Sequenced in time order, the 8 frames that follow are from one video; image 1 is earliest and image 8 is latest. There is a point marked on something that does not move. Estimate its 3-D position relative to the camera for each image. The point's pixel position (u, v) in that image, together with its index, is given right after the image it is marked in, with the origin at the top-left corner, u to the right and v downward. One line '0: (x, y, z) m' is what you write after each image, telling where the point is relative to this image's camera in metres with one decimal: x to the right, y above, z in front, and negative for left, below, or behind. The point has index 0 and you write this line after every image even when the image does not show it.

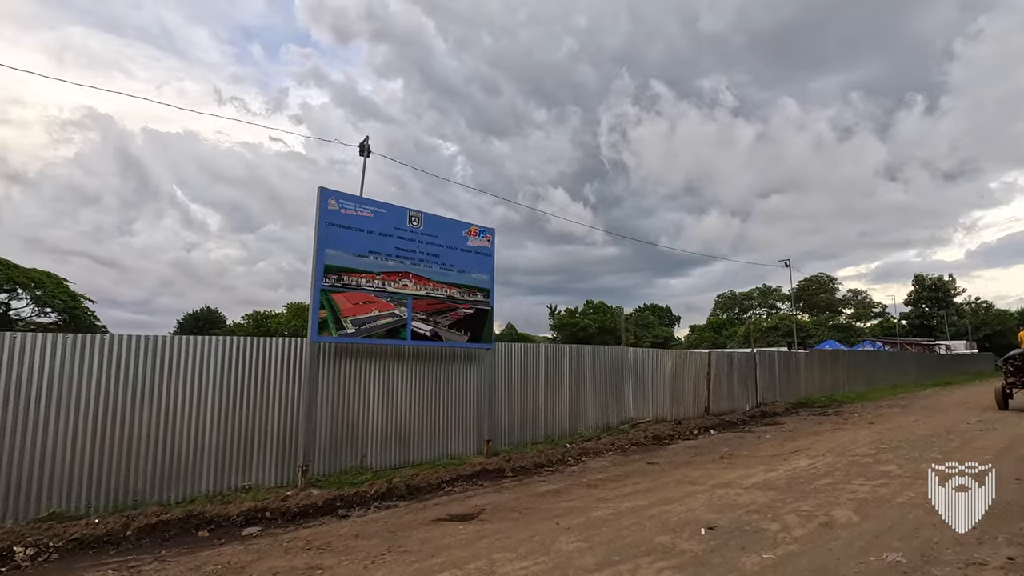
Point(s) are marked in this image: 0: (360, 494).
0: (-2.2, -3.0, +8.6) m
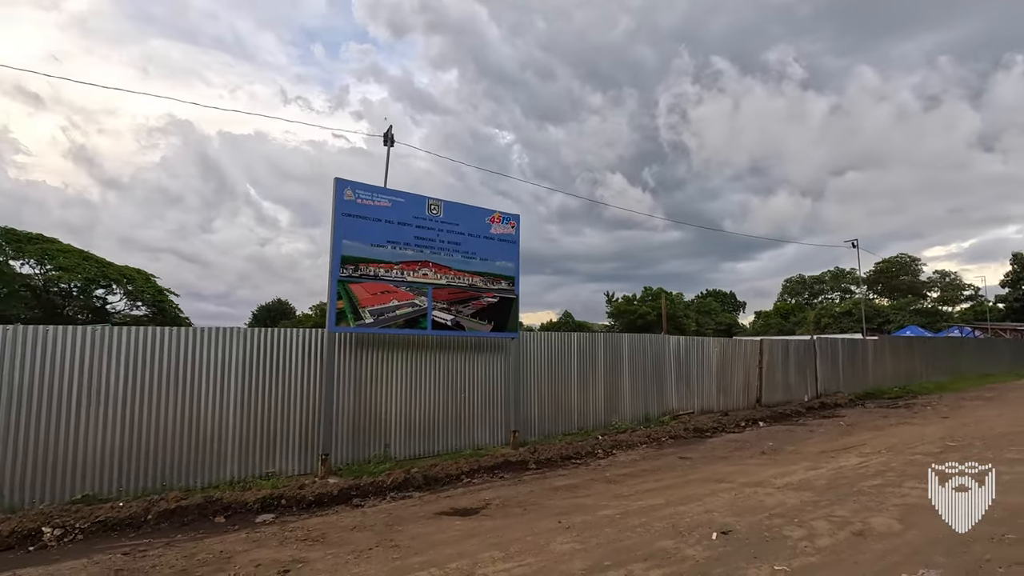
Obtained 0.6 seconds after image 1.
0: (-2.0, -2.9, +8.6) m
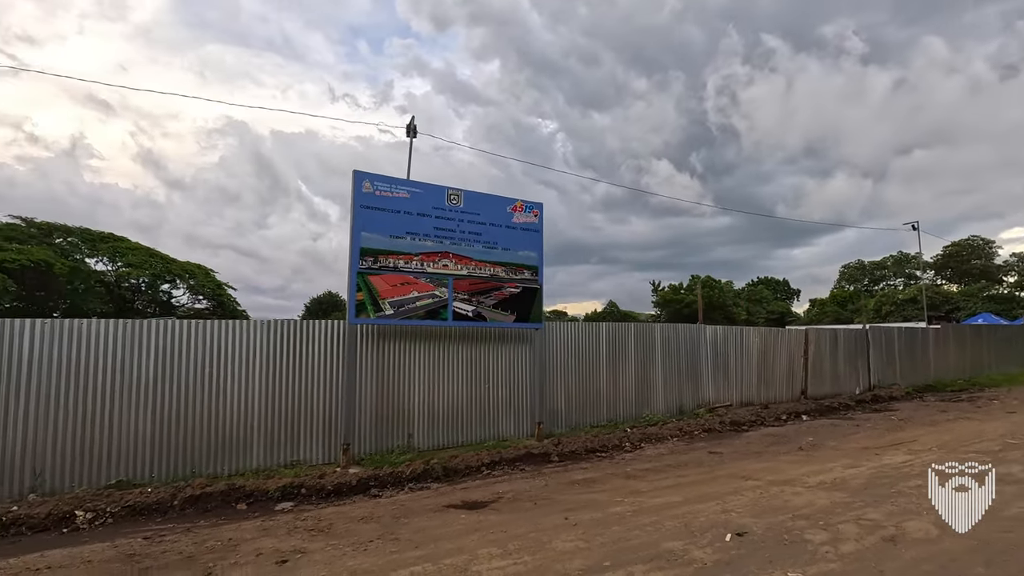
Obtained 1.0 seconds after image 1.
0: (-1.7, -2.7, +8.6) m
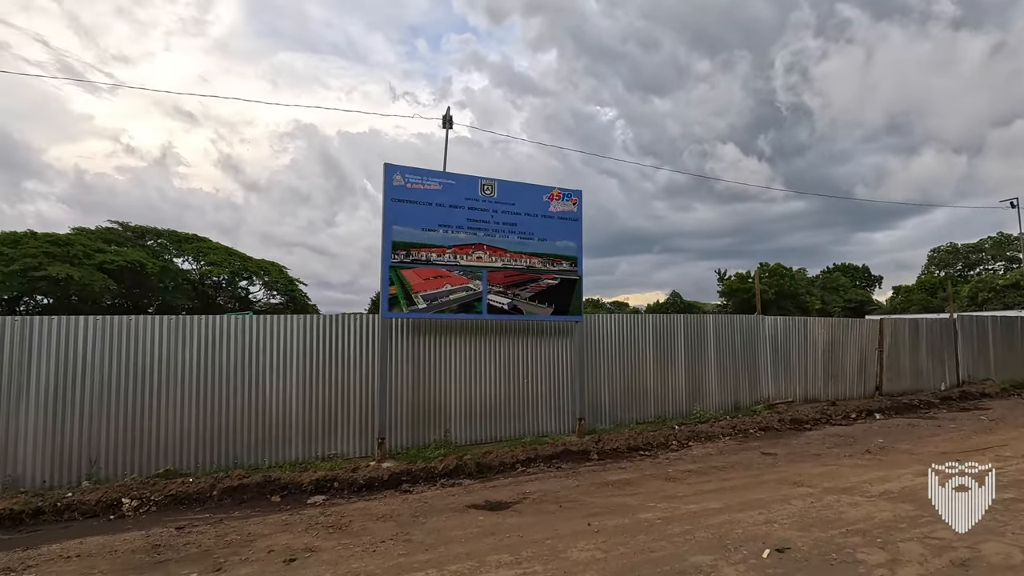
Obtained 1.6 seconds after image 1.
0: (-1.2, -2.6, +8.5) m
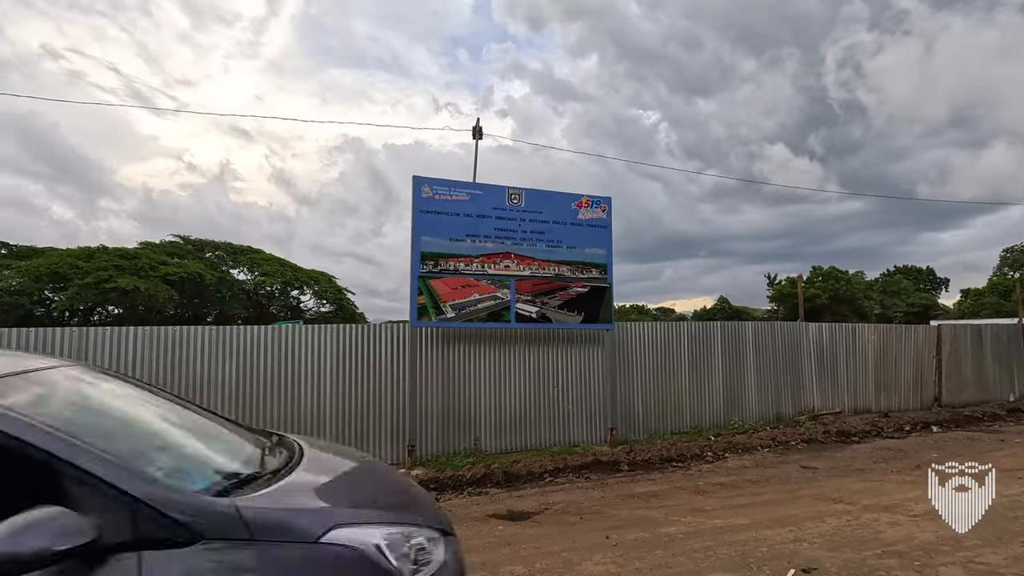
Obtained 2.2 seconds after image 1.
0: (-0.8, -2.8, +8.5) m
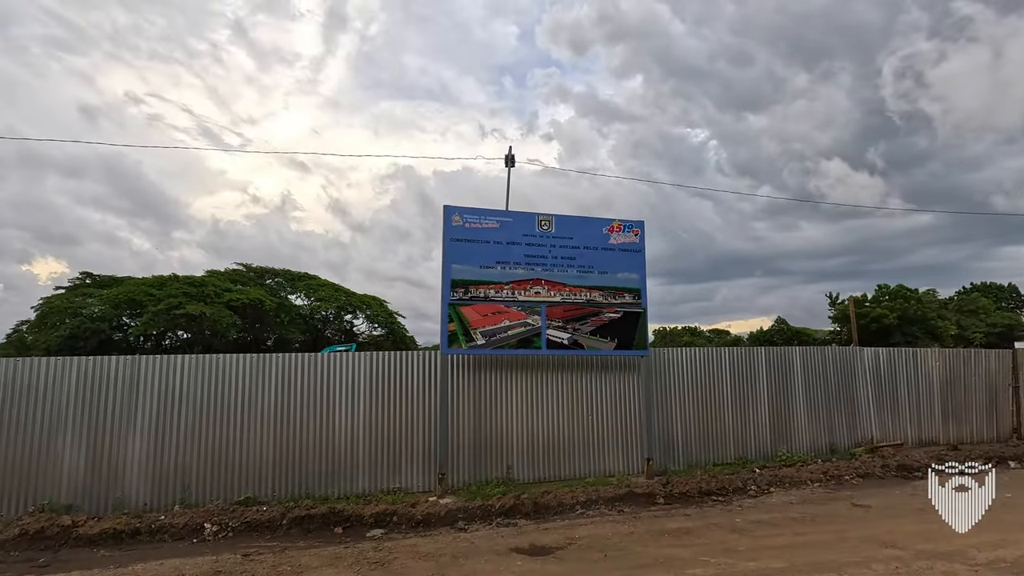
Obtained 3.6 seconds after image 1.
0: (-0.4, -3.2, +8.4) m
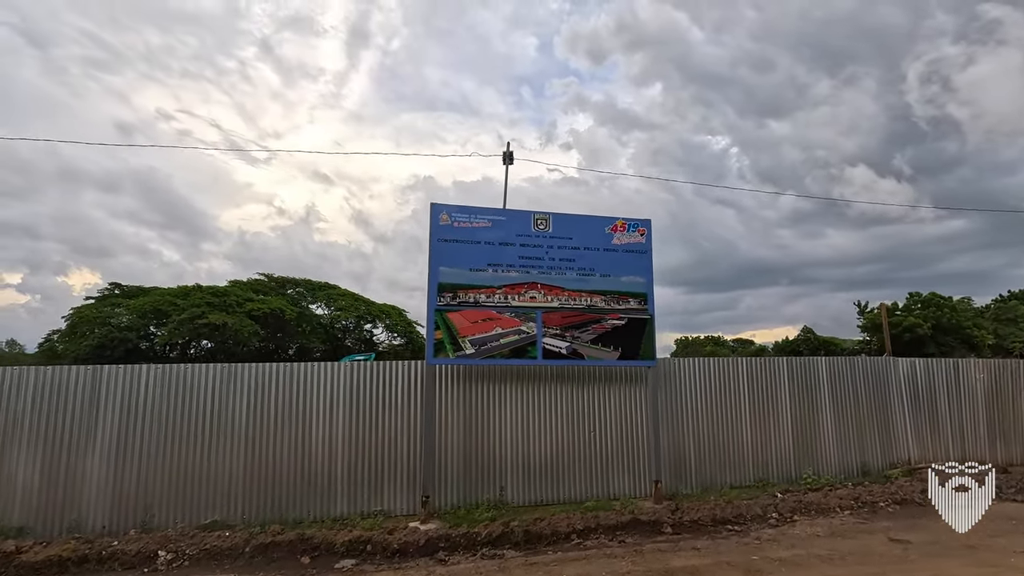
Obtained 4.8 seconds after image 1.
0: (-0.6, -3.2, +7.6) m
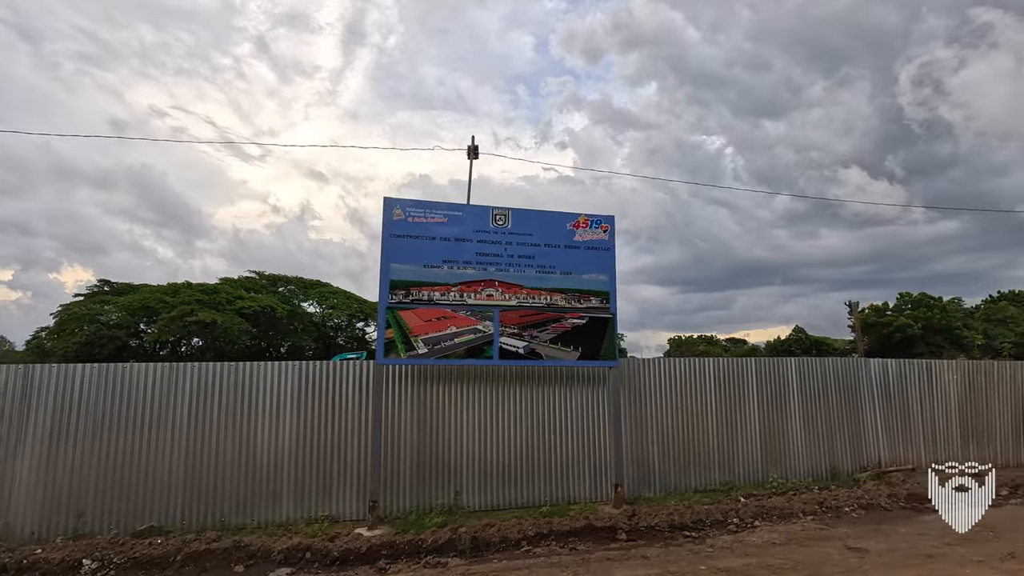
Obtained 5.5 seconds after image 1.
0: (-1.2, -3.2, +7.3) m
